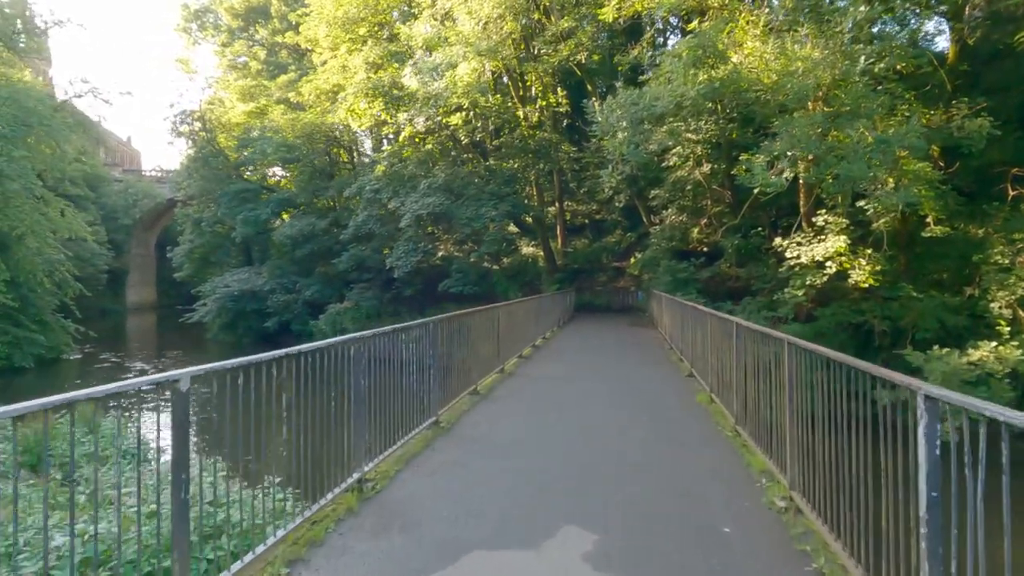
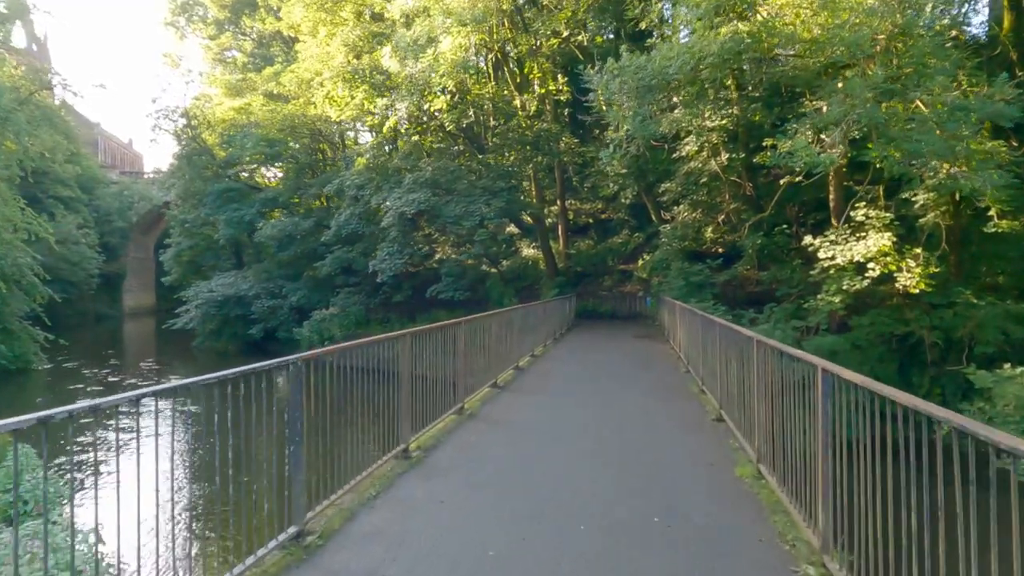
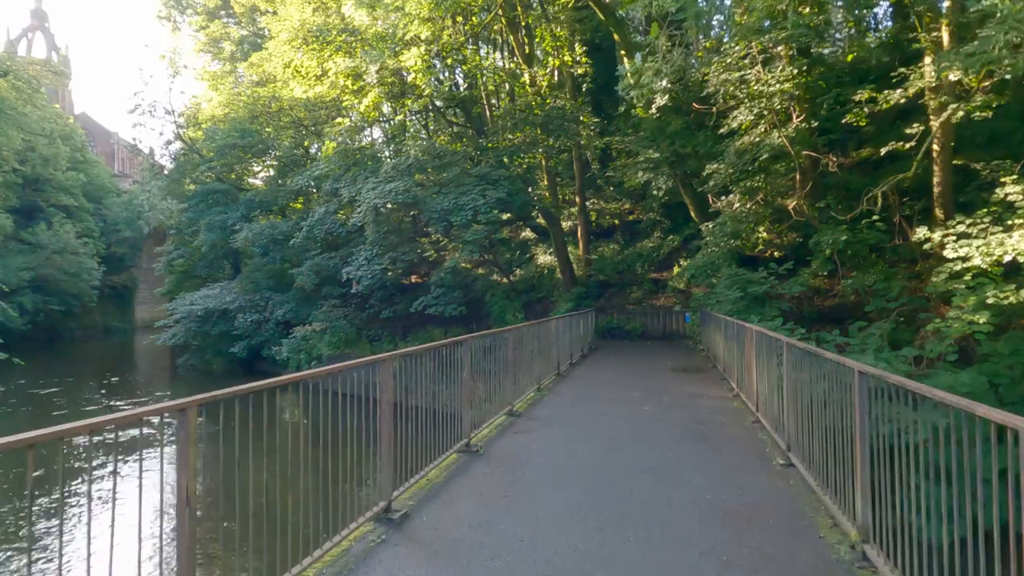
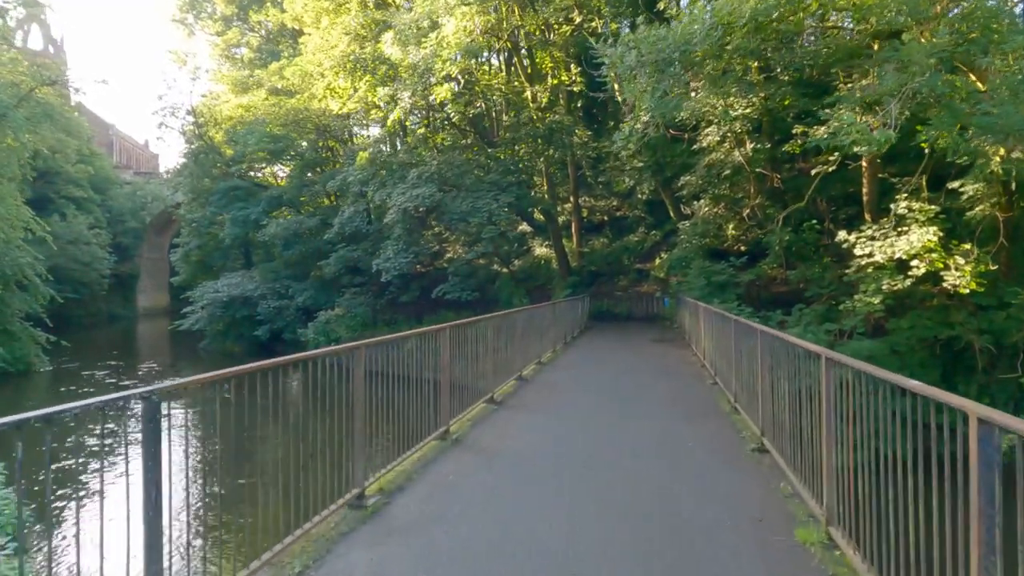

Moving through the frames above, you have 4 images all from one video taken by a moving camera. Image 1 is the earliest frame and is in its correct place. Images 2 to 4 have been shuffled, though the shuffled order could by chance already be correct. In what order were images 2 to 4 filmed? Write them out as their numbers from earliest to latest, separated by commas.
2, 4, 3
